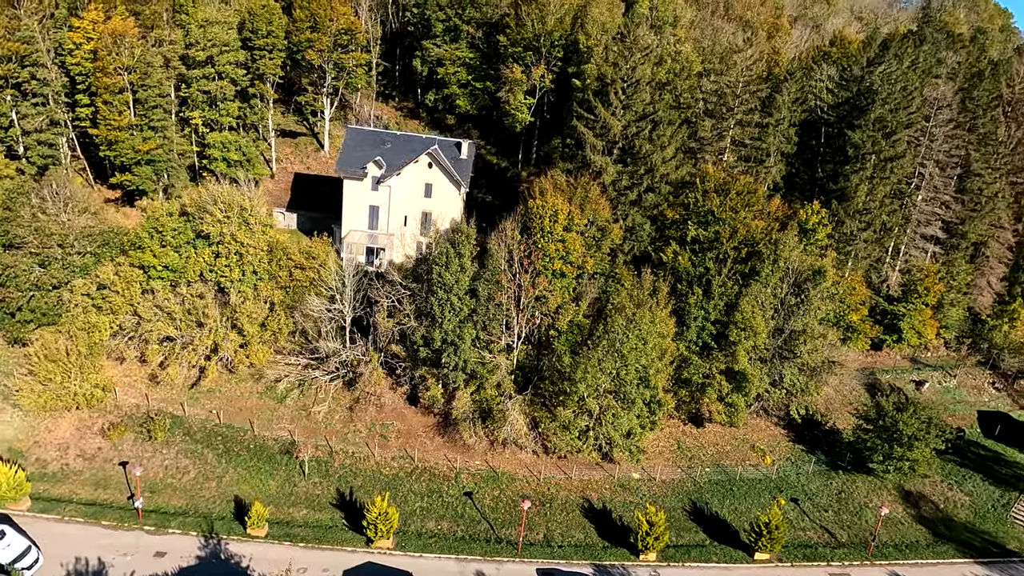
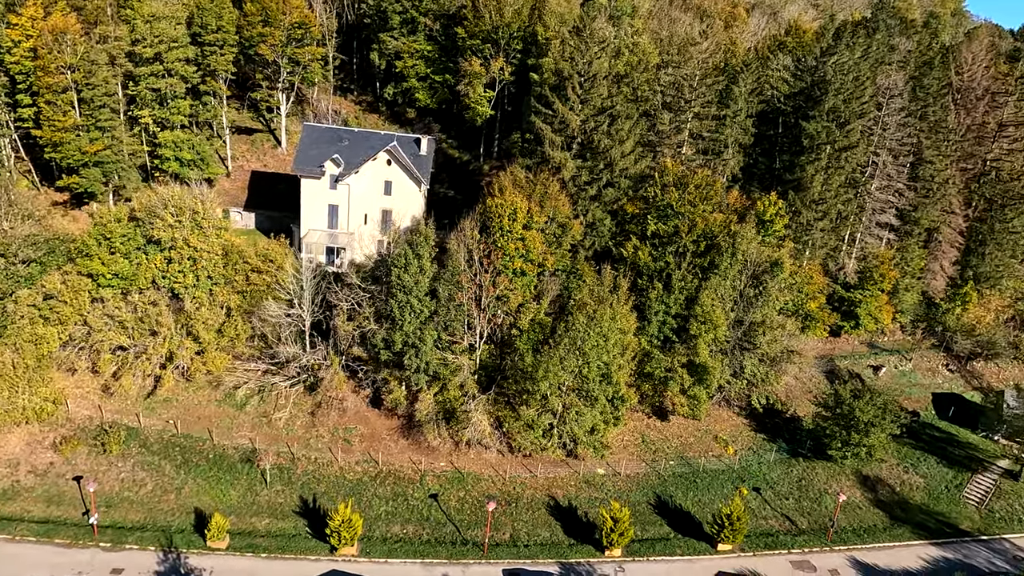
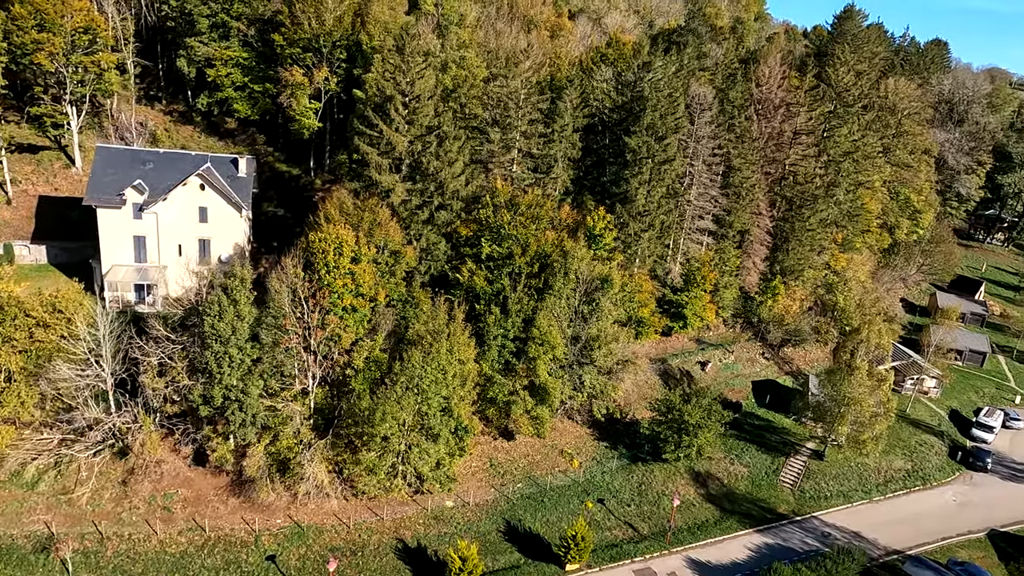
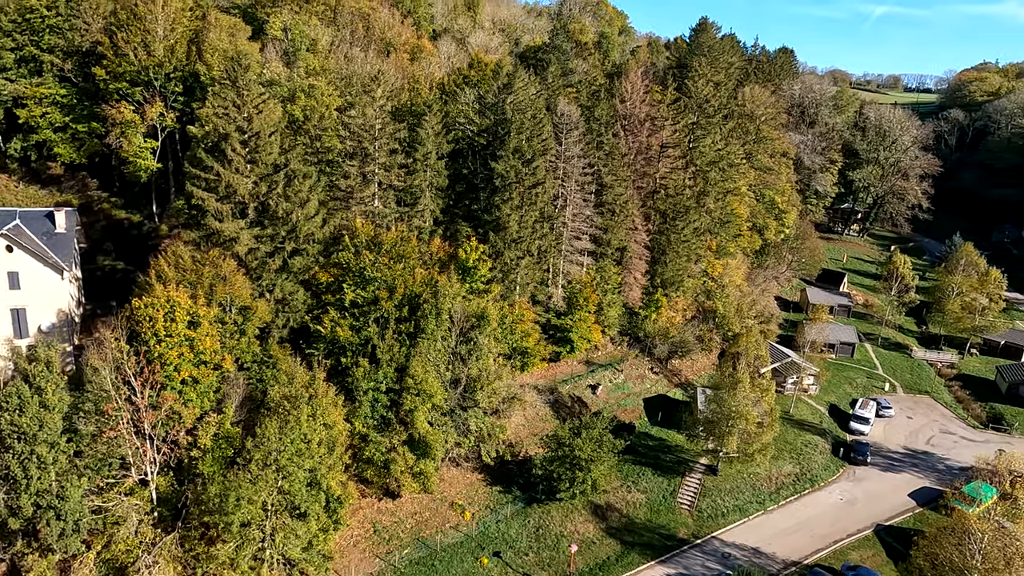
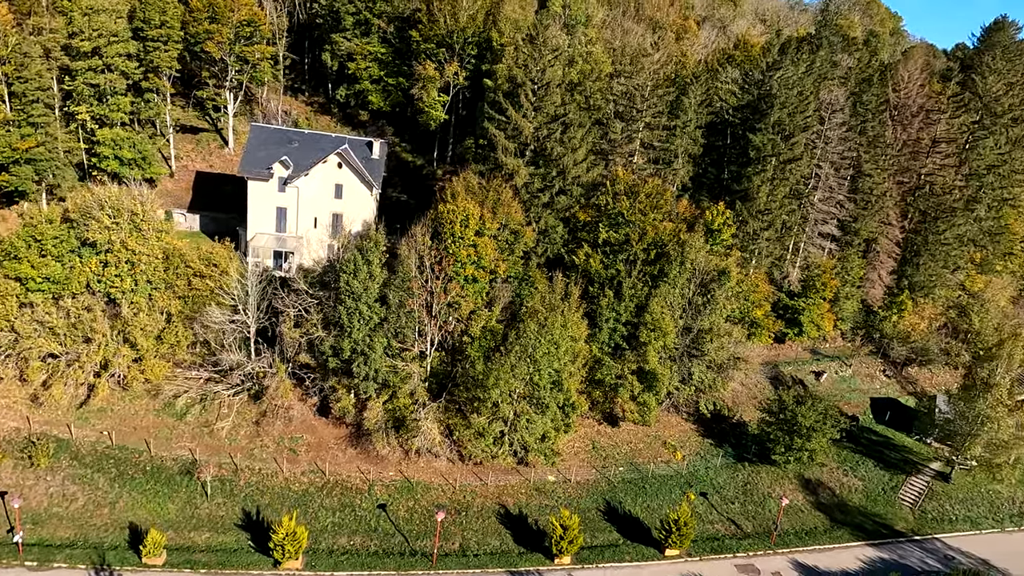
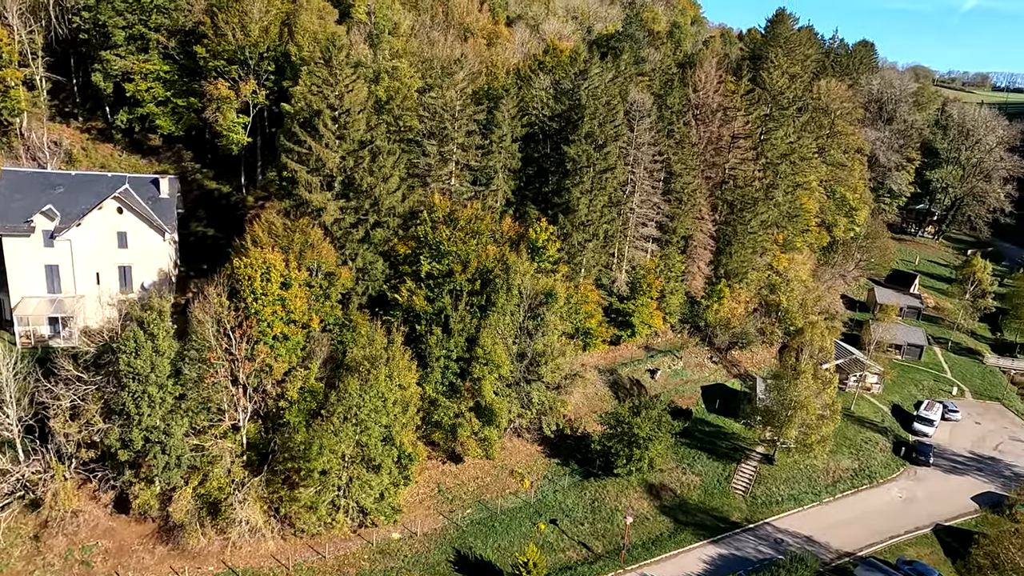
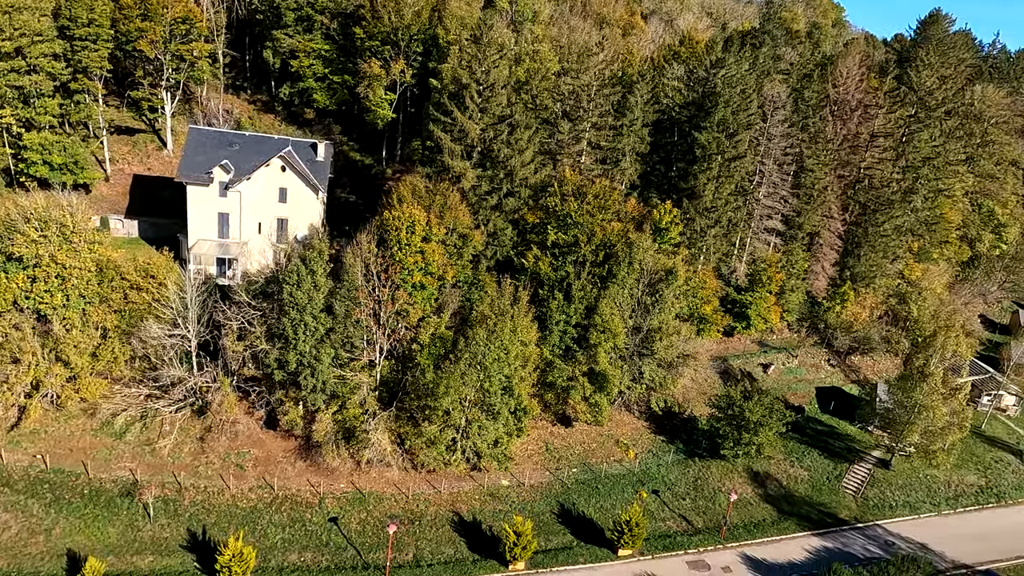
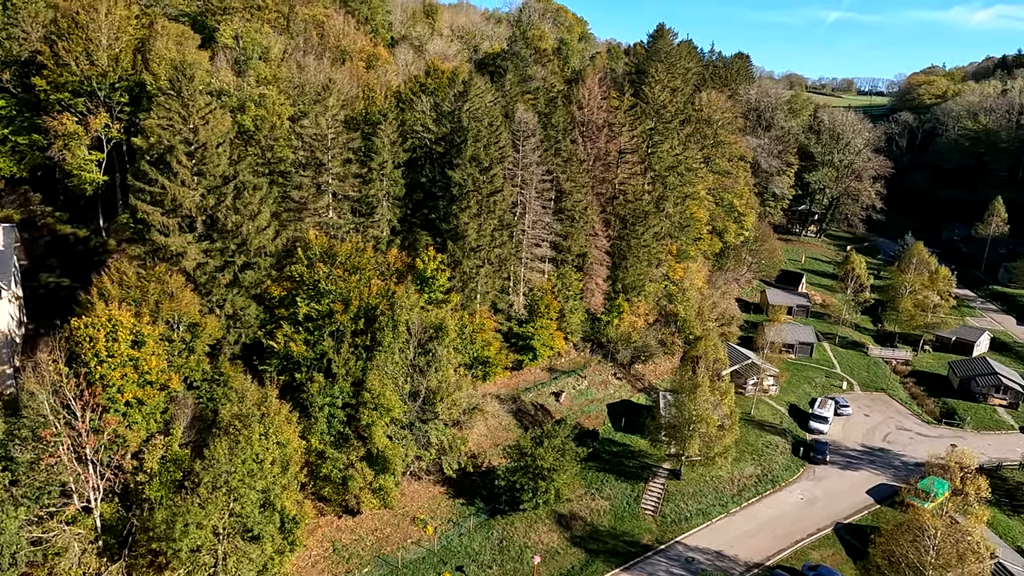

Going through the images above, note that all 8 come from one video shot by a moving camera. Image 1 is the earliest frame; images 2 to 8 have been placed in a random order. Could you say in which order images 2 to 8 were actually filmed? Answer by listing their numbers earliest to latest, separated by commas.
2, 5, 7, 3, 6, 4, 8
